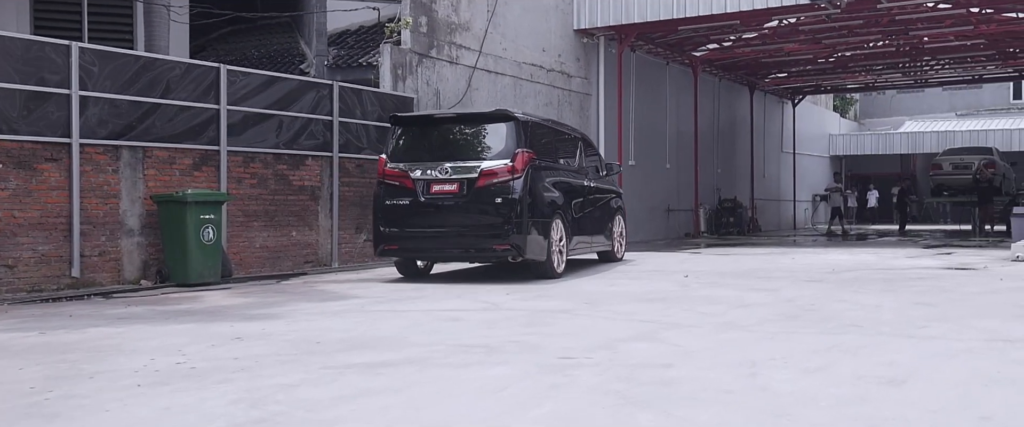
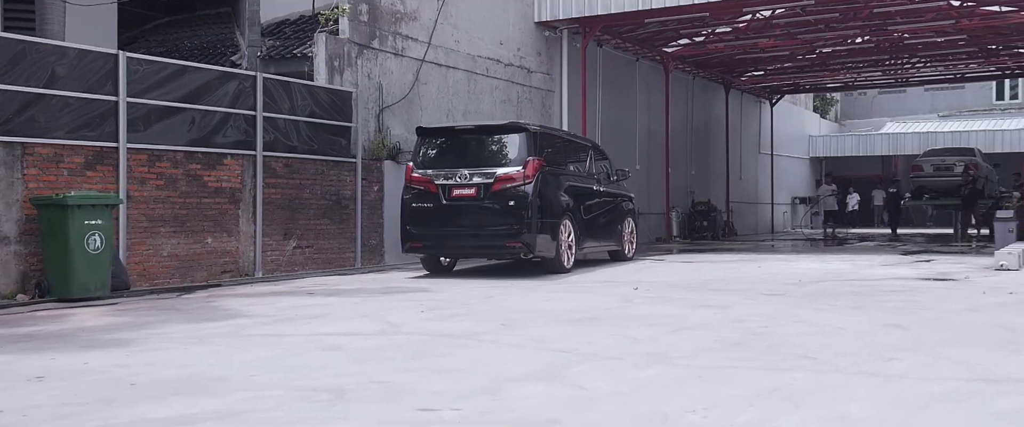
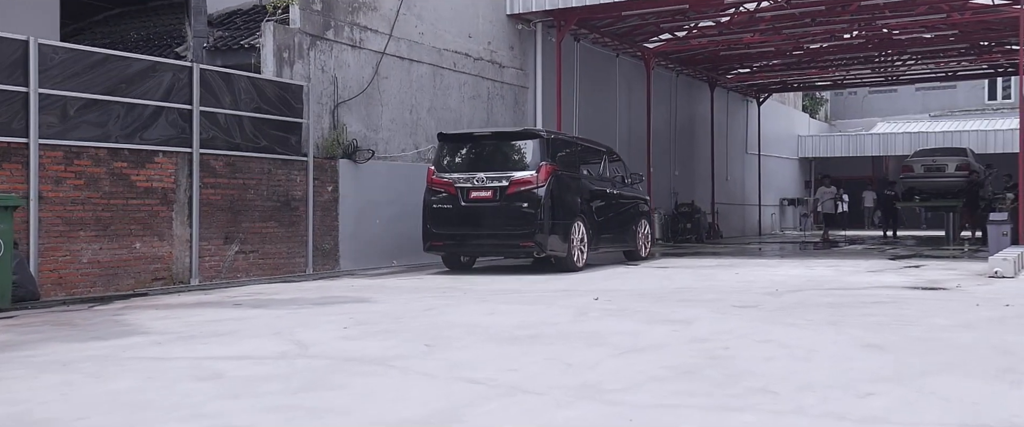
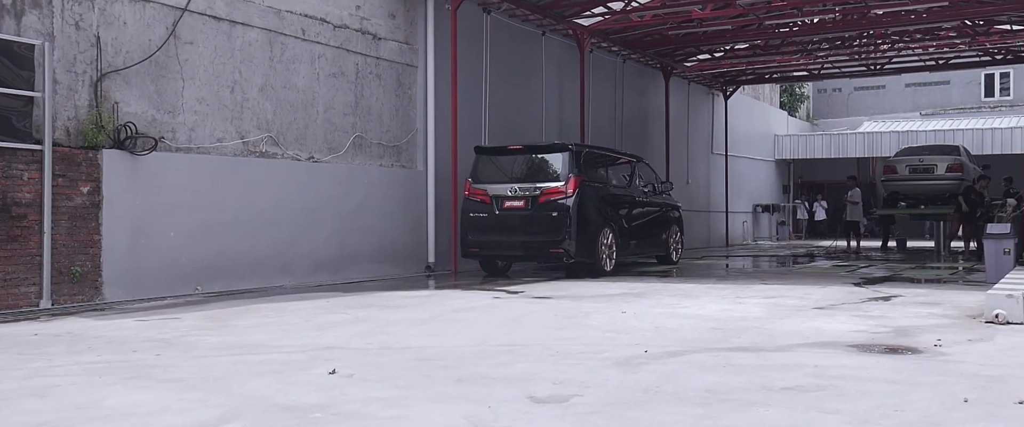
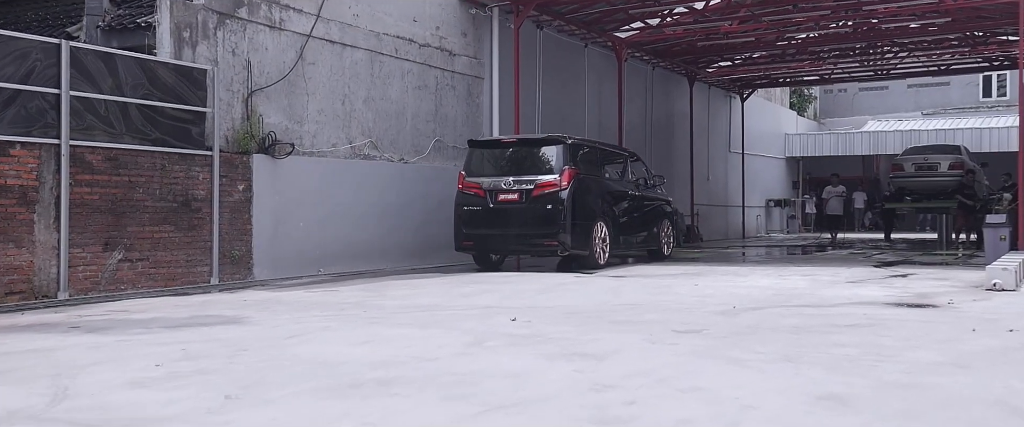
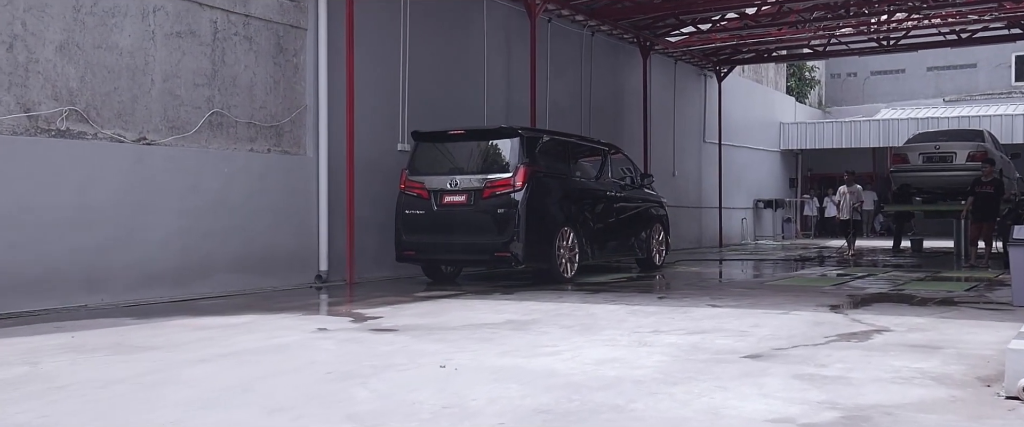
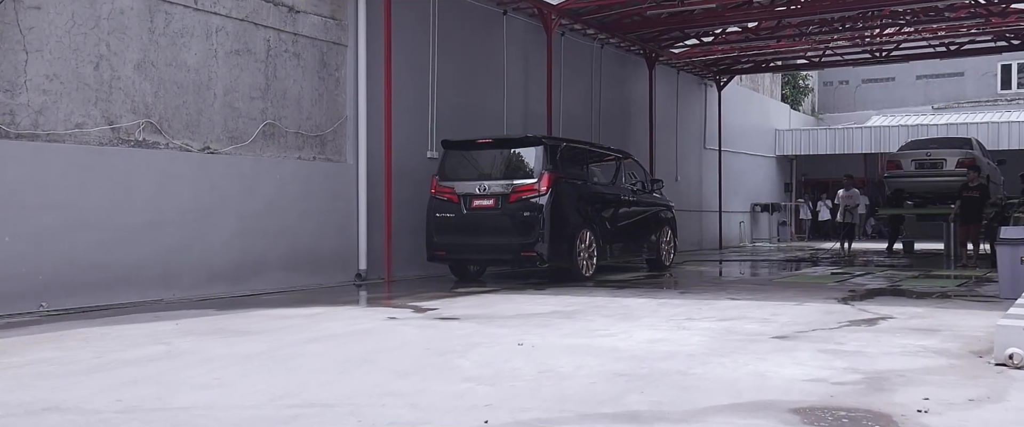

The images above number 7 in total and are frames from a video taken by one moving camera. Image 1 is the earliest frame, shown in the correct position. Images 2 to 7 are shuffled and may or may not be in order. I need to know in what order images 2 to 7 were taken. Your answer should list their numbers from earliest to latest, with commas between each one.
2, 3, 5, 4, 7, 6
